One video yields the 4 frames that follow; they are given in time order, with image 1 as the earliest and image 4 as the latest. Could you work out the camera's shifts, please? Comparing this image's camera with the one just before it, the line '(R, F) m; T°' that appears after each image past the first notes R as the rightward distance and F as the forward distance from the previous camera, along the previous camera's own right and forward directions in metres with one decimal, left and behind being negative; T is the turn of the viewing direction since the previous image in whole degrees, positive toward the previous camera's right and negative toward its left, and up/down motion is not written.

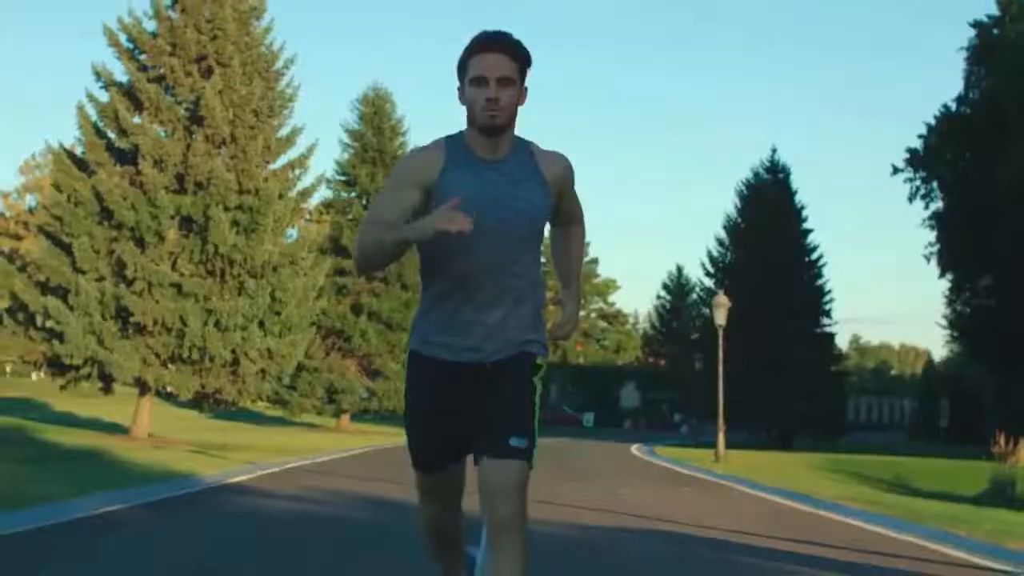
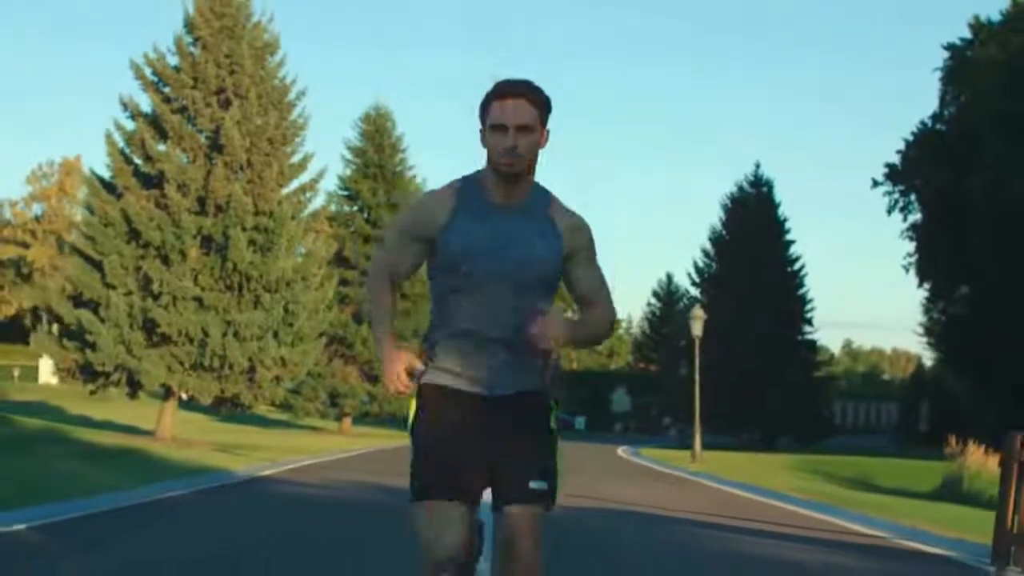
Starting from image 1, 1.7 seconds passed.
(0.0, -1.9) m; 0°
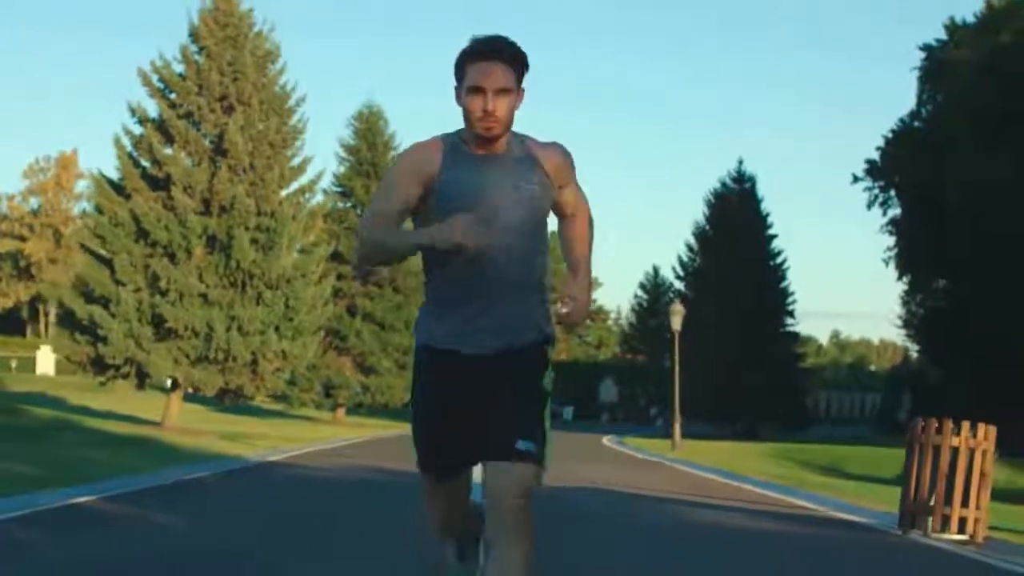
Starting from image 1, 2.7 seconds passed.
(0.0, -1.2) m; 0°
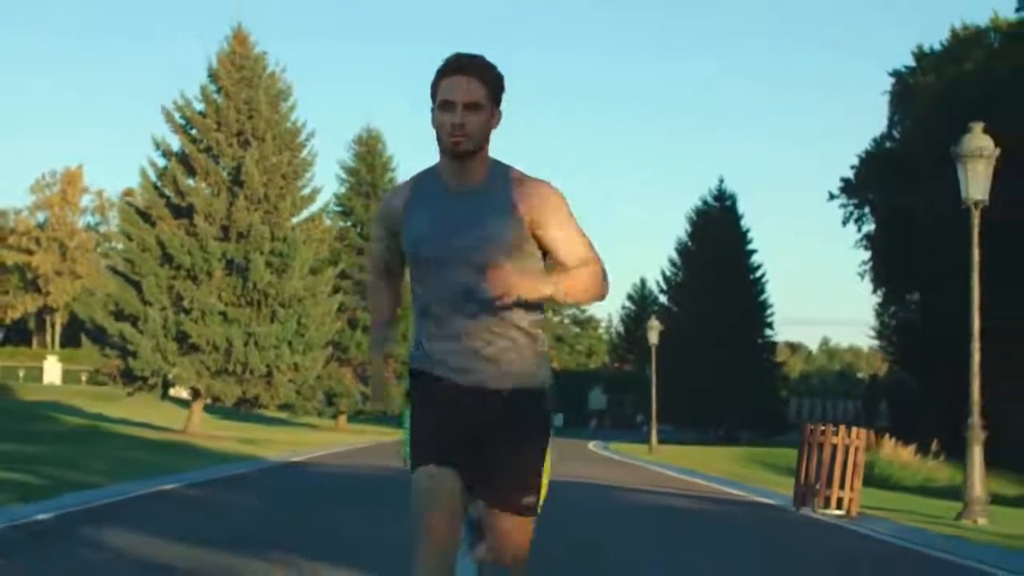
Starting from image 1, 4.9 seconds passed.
(0.0, -2.3) m; 0°
